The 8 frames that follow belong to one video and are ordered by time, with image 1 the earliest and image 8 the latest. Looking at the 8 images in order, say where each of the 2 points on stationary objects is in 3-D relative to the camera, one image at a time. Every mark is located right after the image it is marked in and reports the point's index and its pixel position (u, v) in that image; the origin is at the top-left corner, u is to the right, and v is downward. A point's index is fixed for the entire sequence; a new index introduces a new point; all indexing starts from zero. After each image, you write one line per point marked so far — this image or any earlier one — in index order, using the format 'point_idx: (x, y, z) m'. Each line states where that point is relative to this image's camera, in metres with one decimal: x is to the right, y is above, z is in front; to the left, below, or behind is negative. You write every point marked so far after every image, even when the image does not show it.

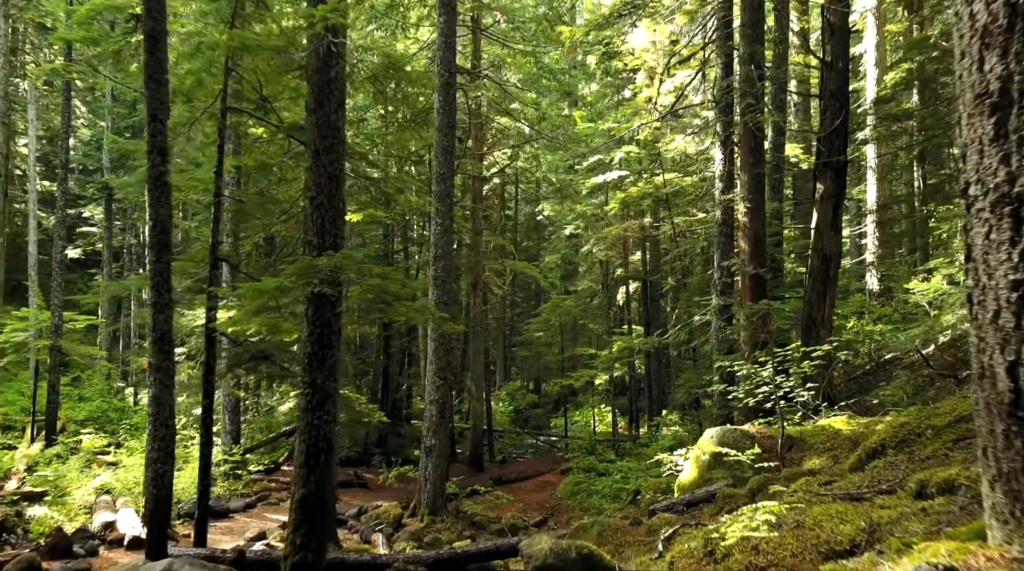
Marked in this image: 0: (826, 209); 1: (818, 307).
0: (+4.8, +1.2, +14.0) m
1: (+4.7, -0.3, +14.1) m
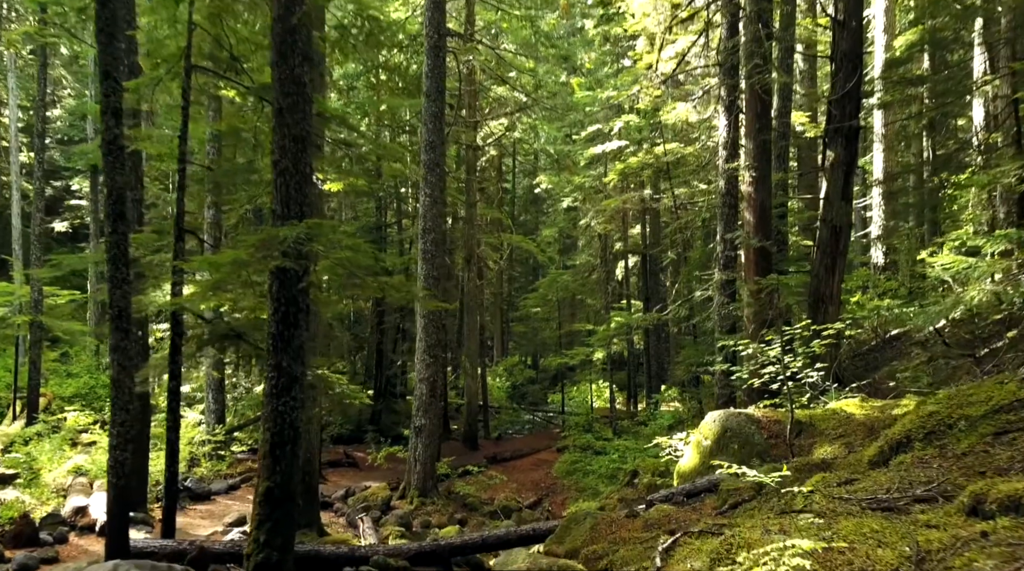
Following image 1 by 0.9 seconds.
0: (+4.6, +1.6, +13.2) m
1: (+4.5, 0.0, +13.4) m
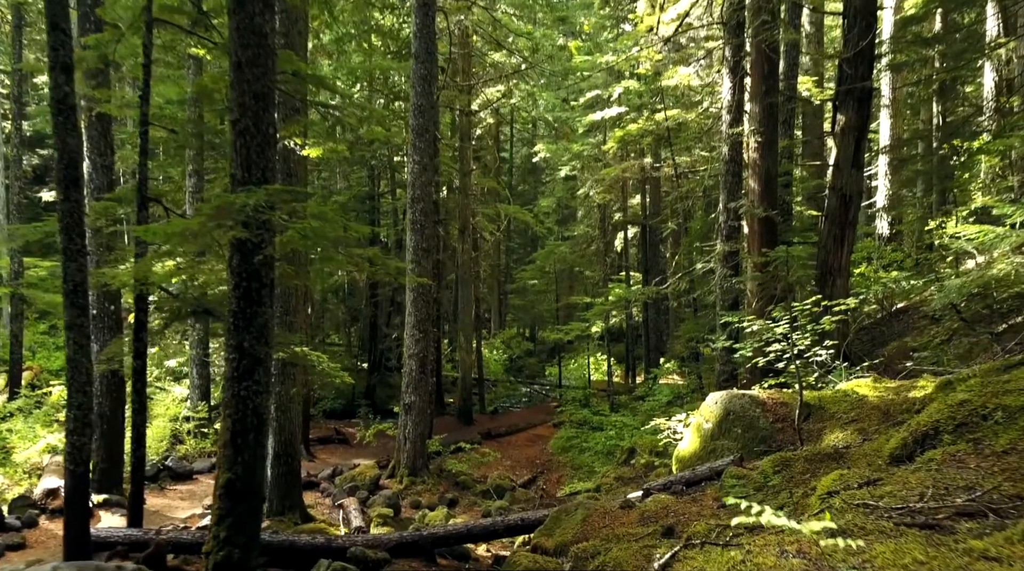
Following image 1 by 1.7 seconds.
0: (+4.5, +2.0, +12.4) m
1: (+4.4, +0.4, +12.6) m
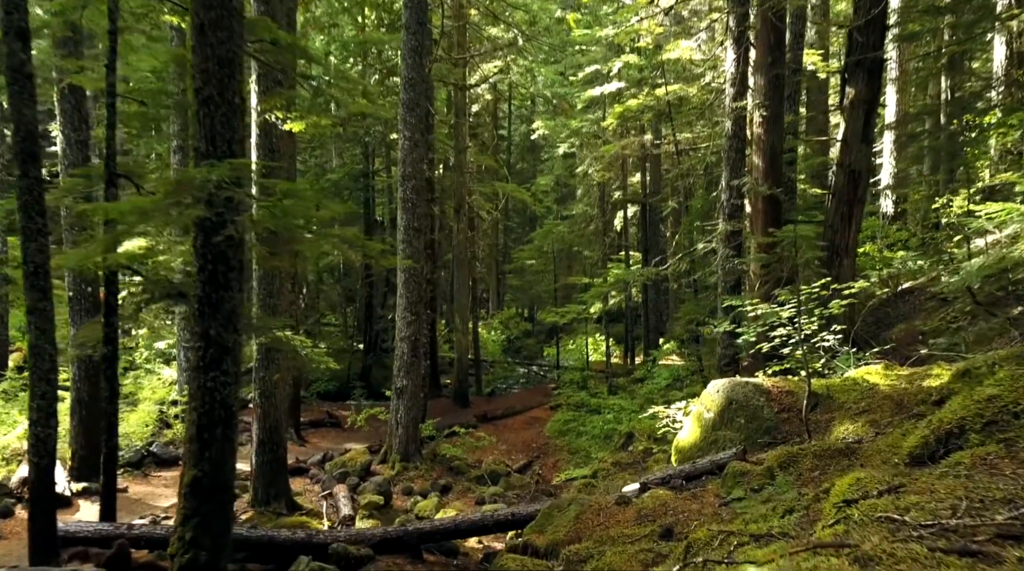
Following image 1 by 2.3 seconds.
0: (+4.4, +2.2, +11.9) m
1: (+4.3, +0.7, +12.1) m
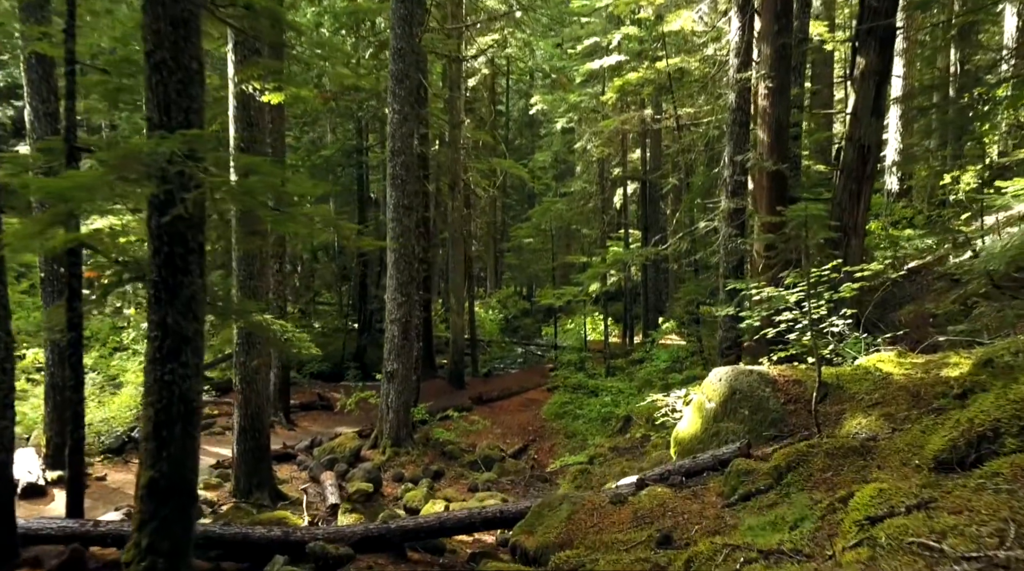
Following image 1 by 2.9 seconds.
0: (+4.3, +2.4, +11.2) m
1: (+4.2, +0.9, +11.5) m
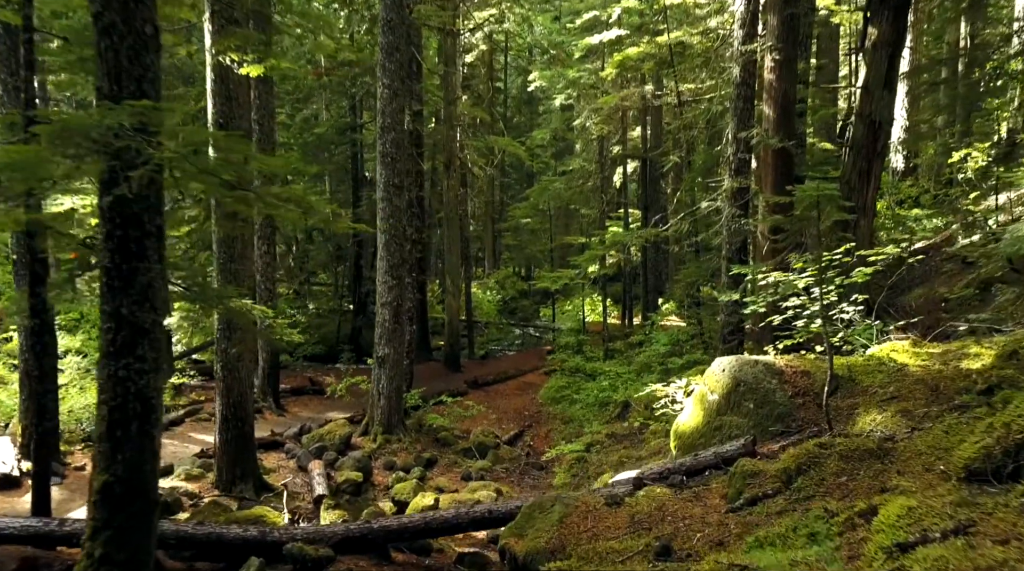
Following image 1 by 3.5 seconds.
0: (+4.2, +2.6, +10.7) m
1: (+4.1, +1.1, +11.0) m
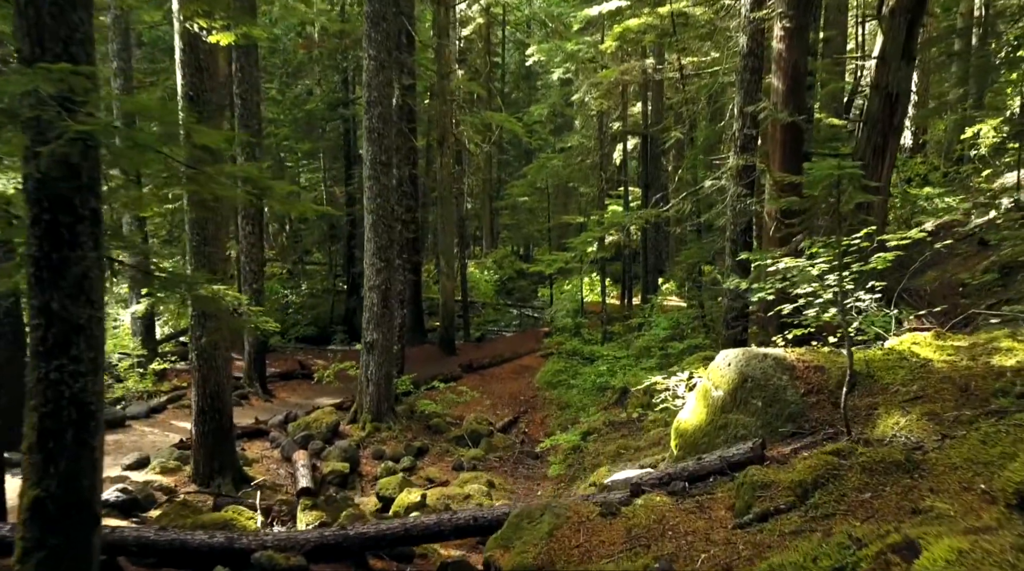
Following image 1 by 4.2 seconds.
0: (+4.2, +2.8, +9.9) m
1: (+4.0, +1.3, +10.3) m
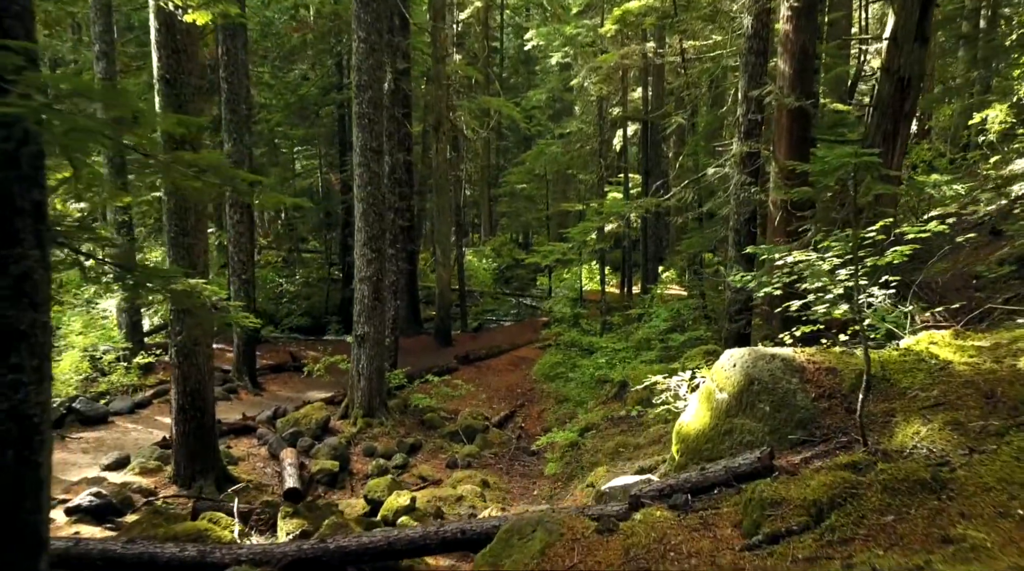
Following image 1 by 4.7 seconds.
0: (+4.1, +2.9, +9.4) m
1: (+4.0, +1.4, +9.8) m
